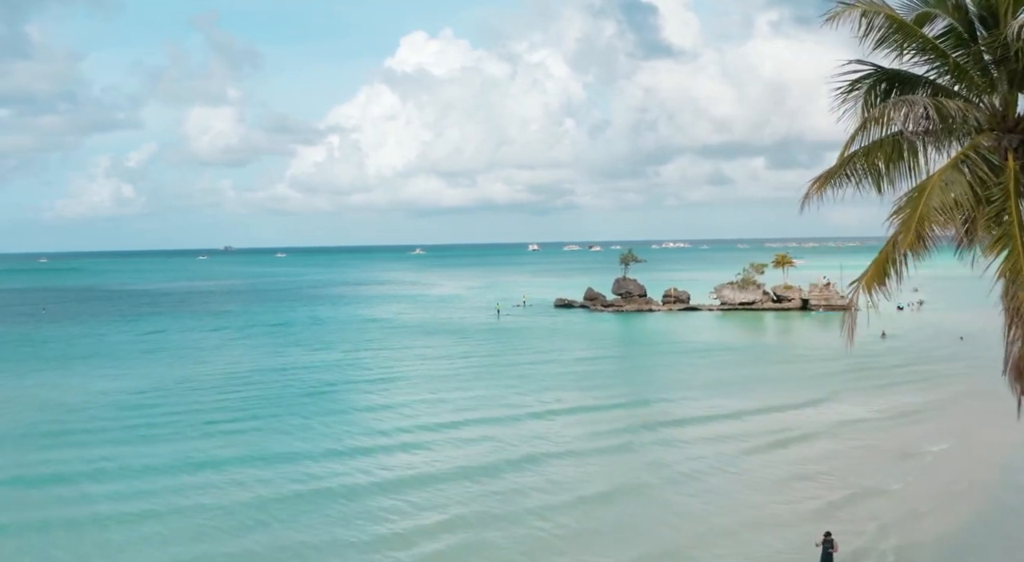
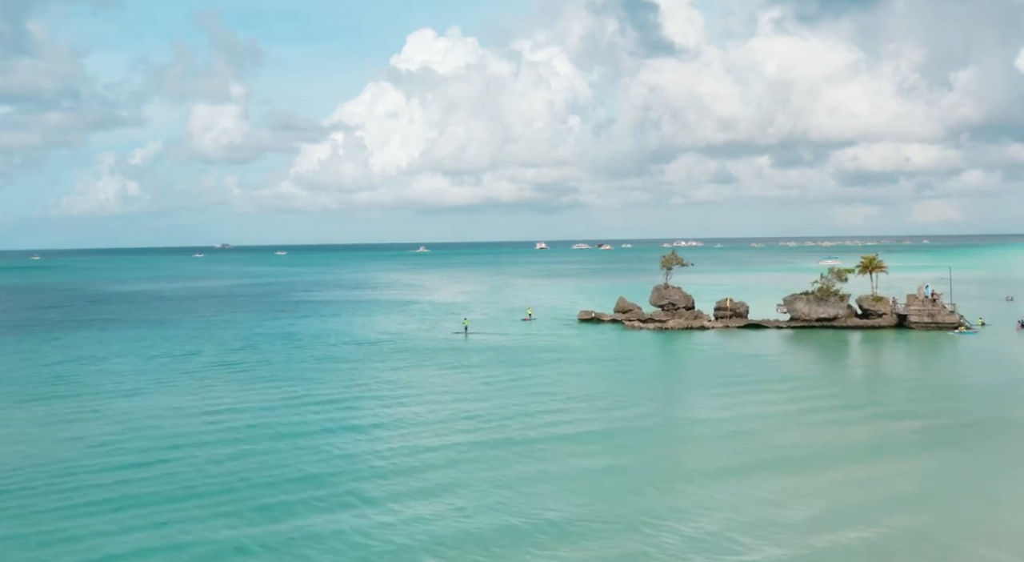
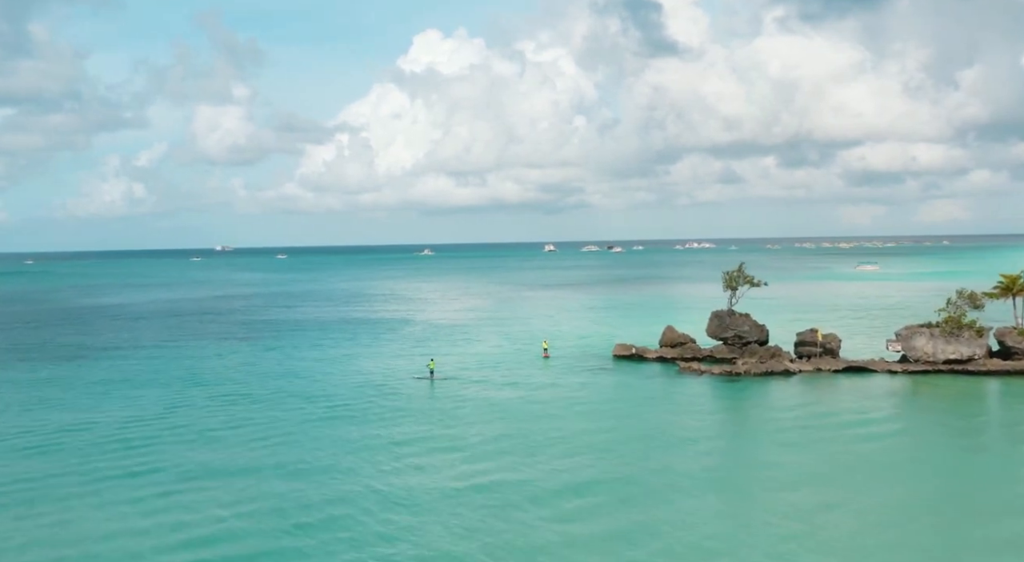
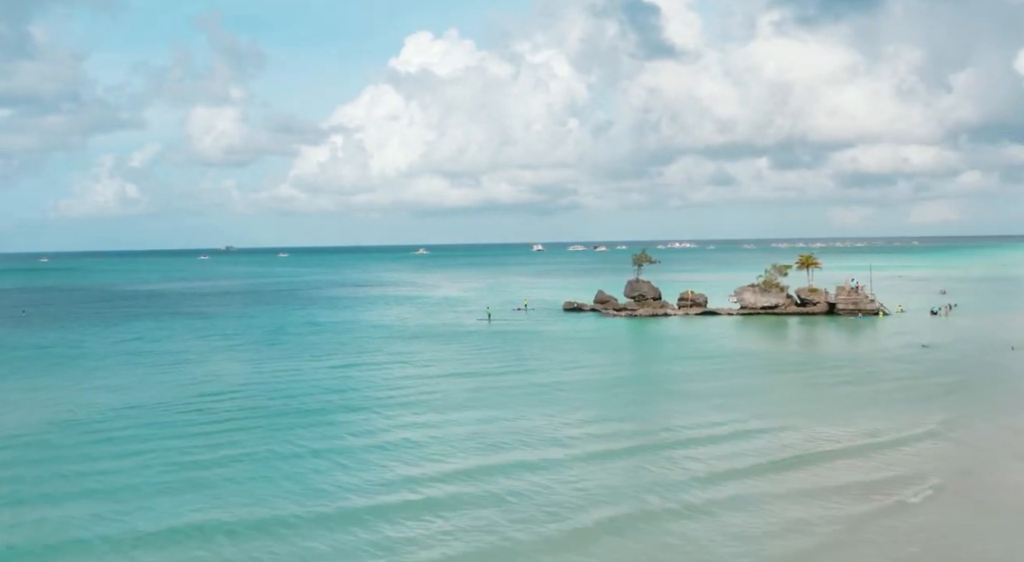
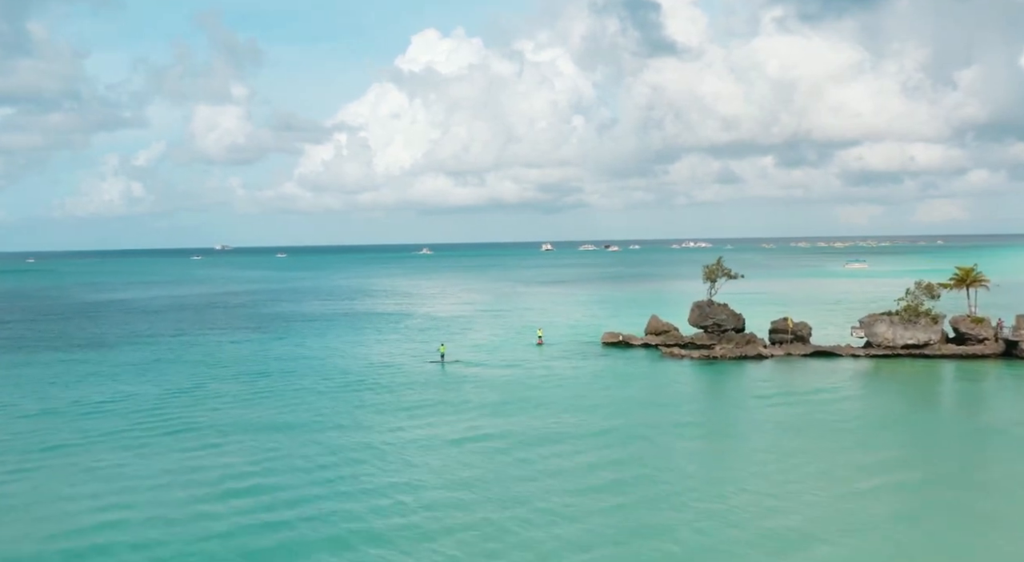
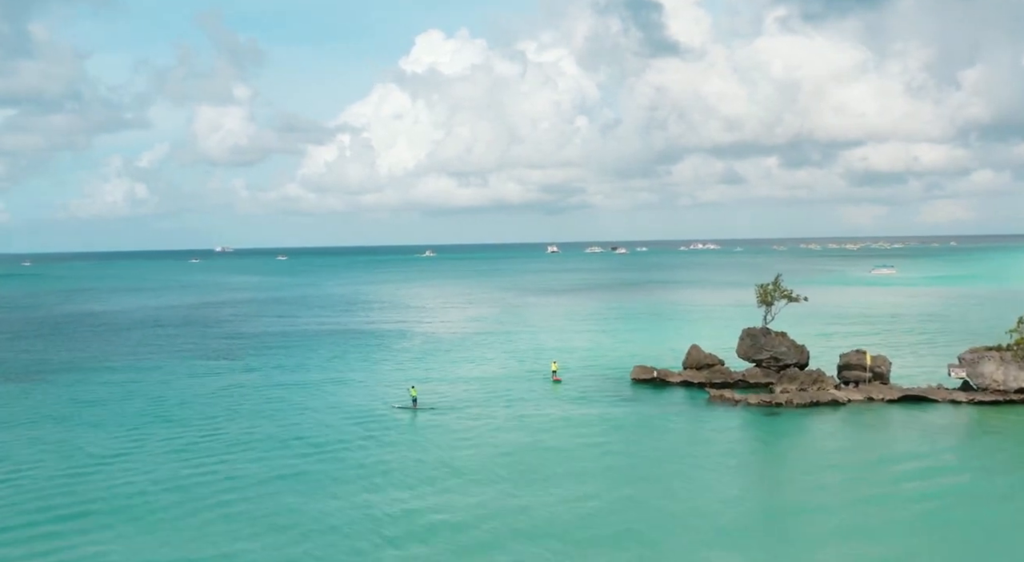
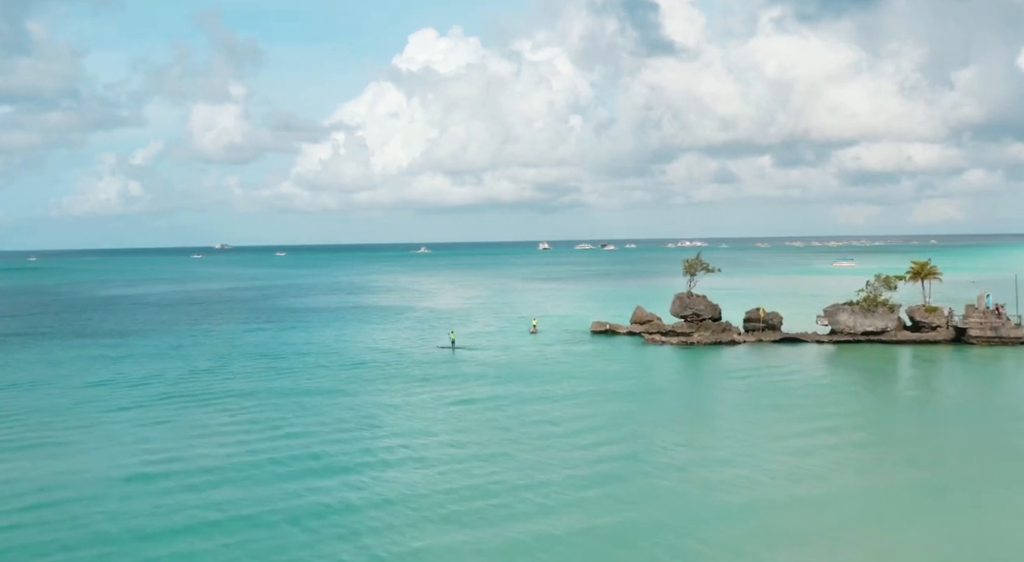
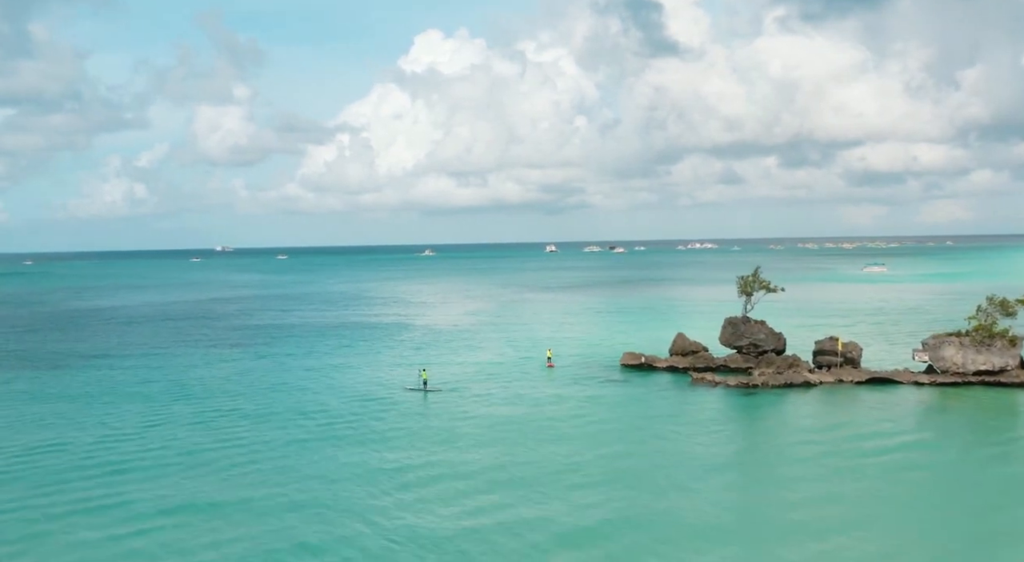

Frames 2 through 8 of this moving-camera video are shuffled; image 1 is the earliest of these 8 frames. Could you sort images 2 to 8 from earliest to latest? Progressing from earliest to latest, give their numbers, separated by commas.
4, 2, 7, 5, 3, 8, 6
